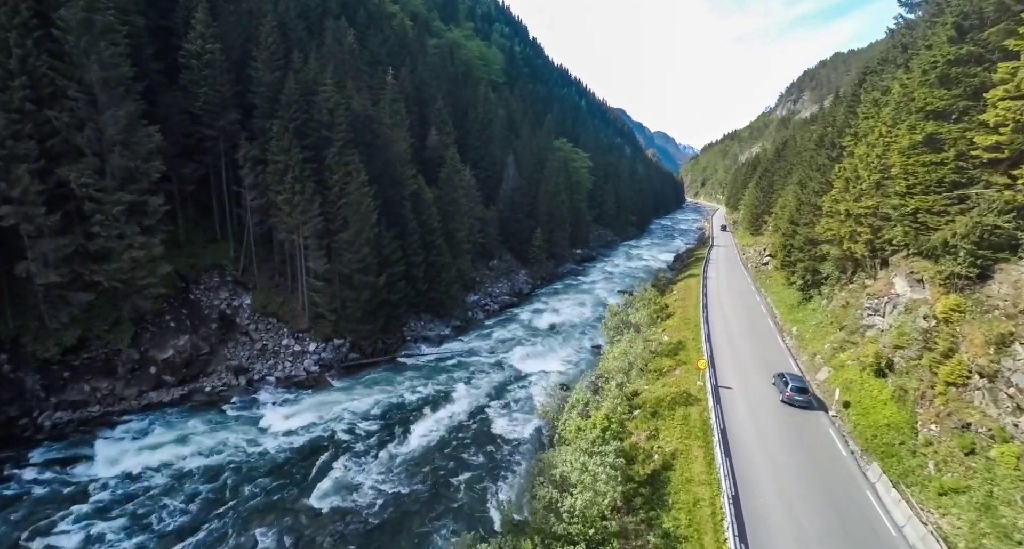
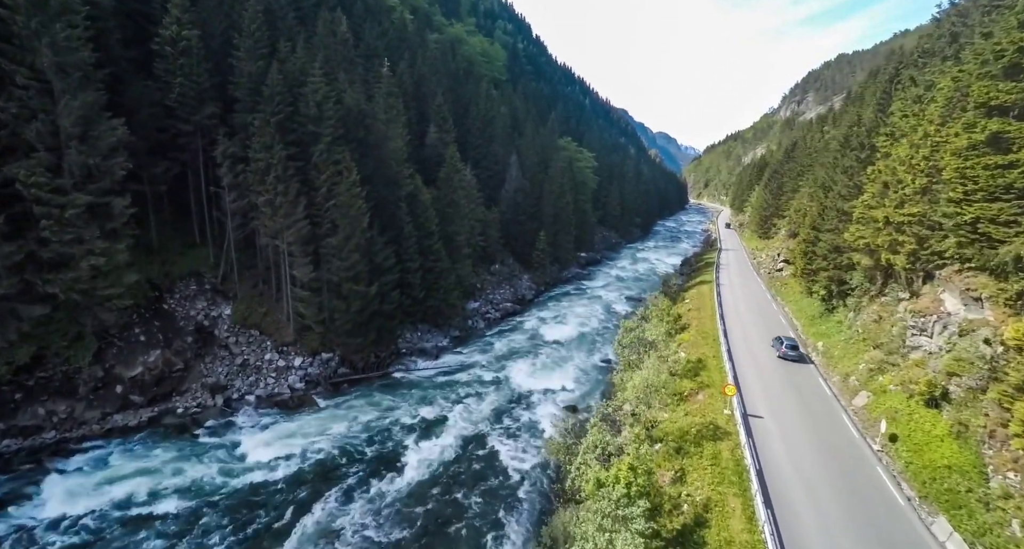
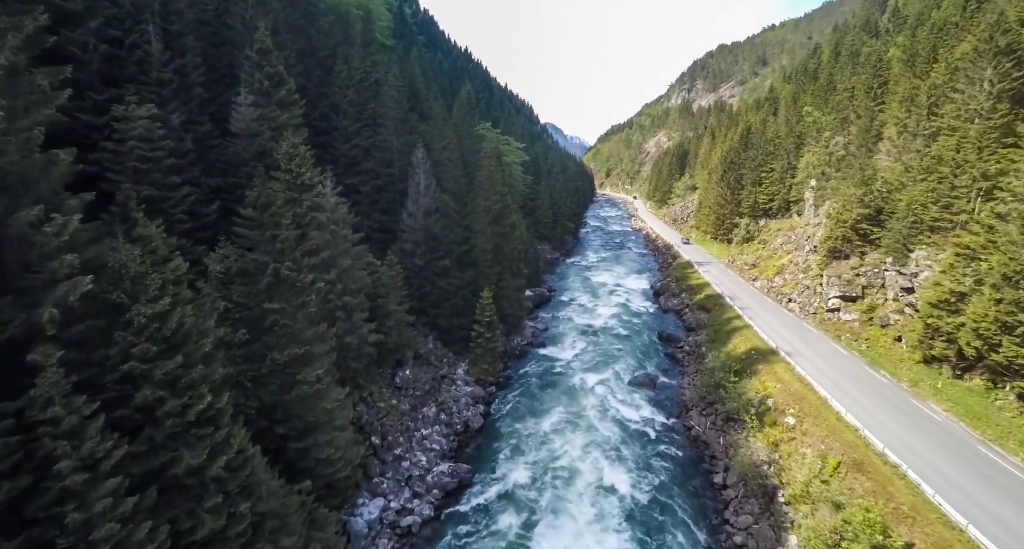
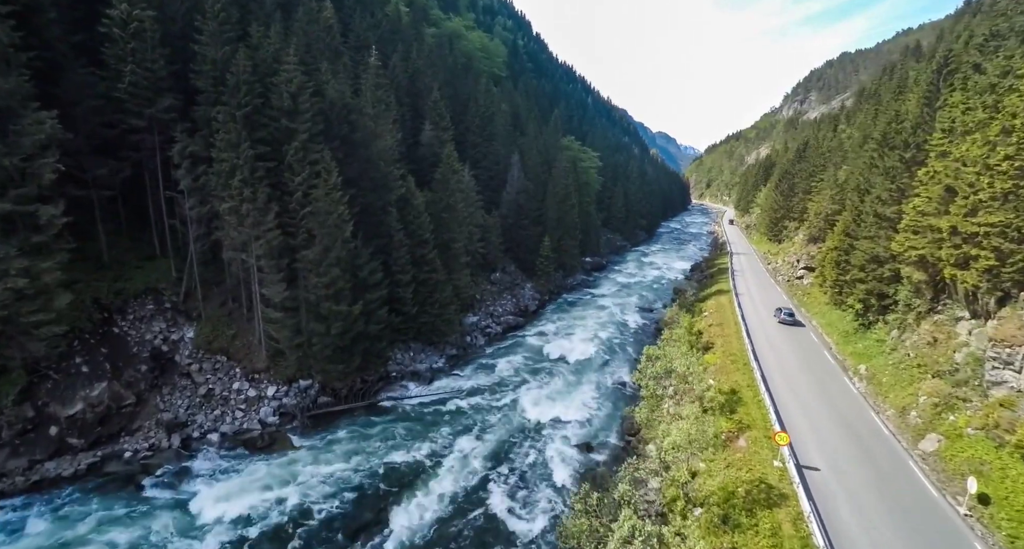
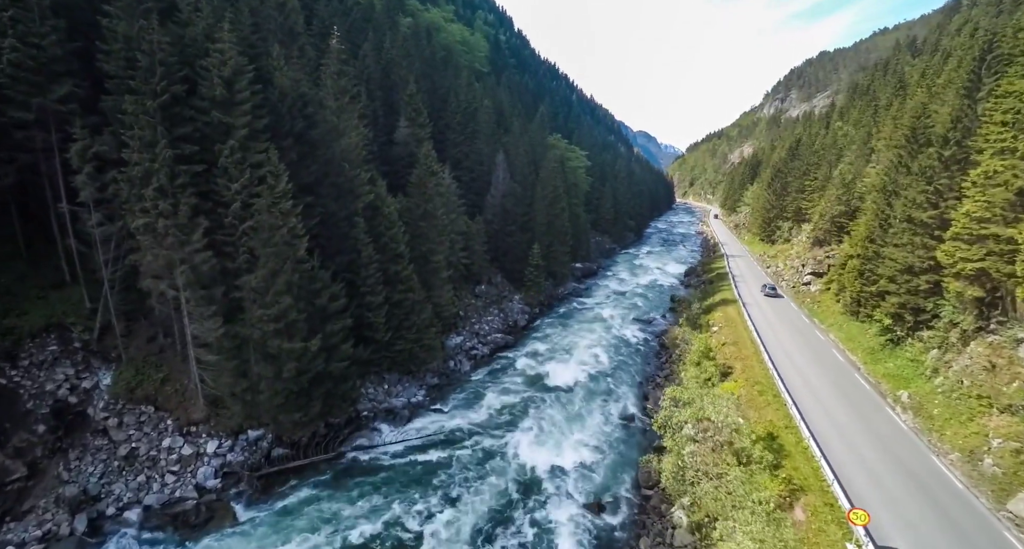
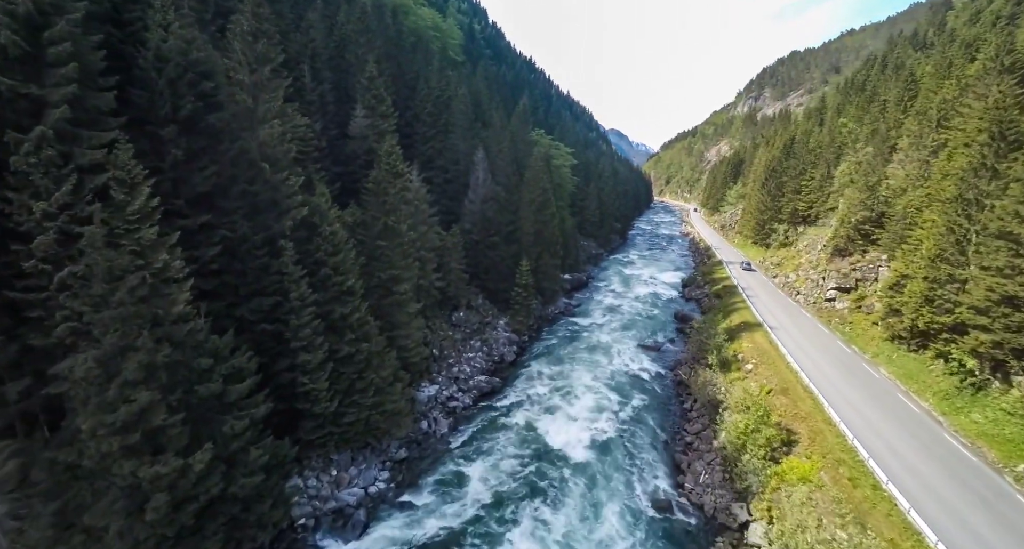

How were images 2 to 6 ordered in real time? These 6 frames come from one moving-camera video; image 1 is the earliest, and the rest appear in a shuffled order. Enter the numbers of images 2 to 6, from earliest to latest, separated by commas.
2, 4, 5, 6, 3
